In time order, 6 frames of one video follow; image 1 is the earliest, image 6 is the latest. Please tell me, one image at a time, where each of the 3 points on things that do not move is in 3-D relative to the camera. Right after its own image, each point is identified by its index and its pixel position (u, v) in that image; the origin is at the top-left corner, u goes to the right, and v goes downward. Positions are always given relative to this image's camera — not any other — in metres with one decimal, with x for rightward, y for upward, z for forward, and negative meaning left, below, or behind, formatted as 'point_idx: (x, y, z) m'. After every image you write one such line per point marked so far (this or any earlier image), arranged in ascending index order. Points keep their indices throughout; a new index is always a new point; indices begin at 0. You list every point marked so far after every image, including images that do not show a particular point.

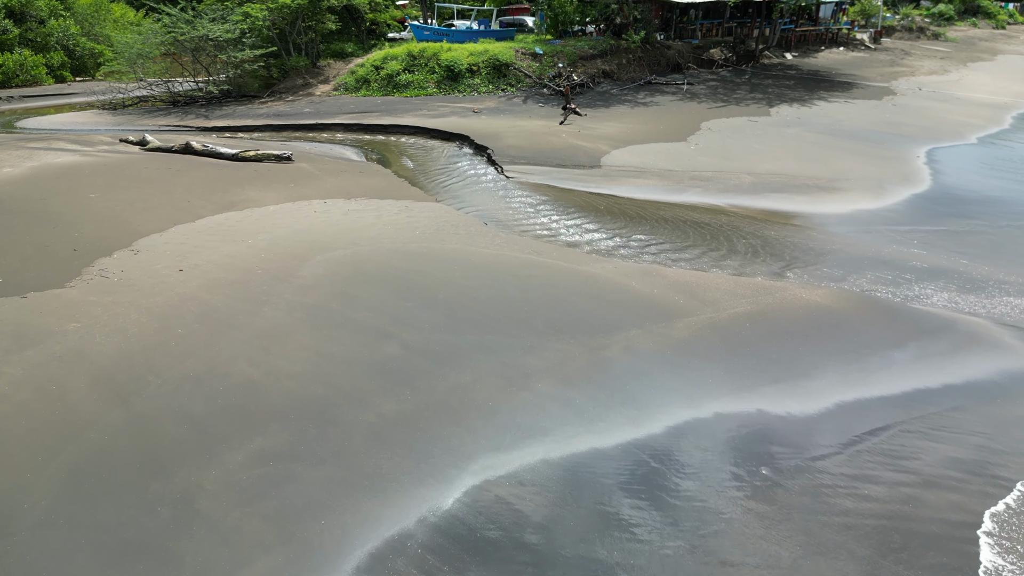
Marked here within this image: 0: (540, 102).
0: (+0.8, +5.5, +16.2) m
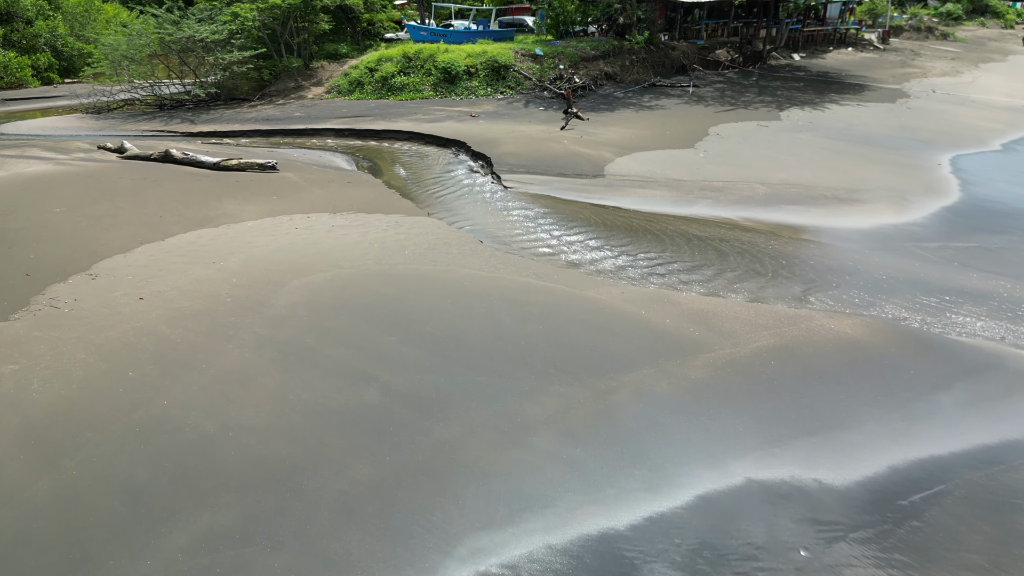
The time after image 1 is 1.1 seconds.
0: (+0.8, +5.2, +15.6) m
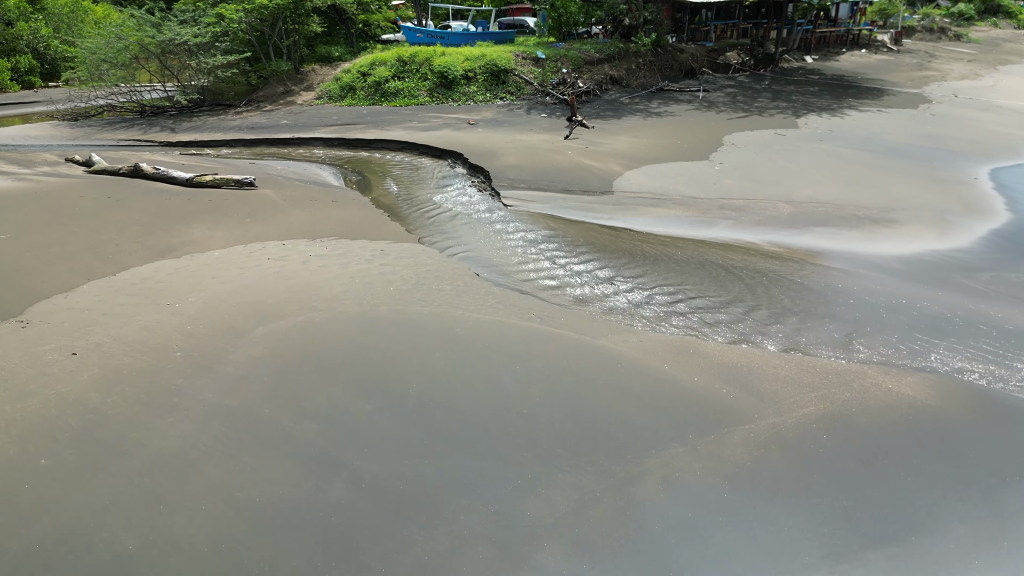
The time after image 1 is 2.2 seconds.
0: (+0.8, +4.7, +14.7) m
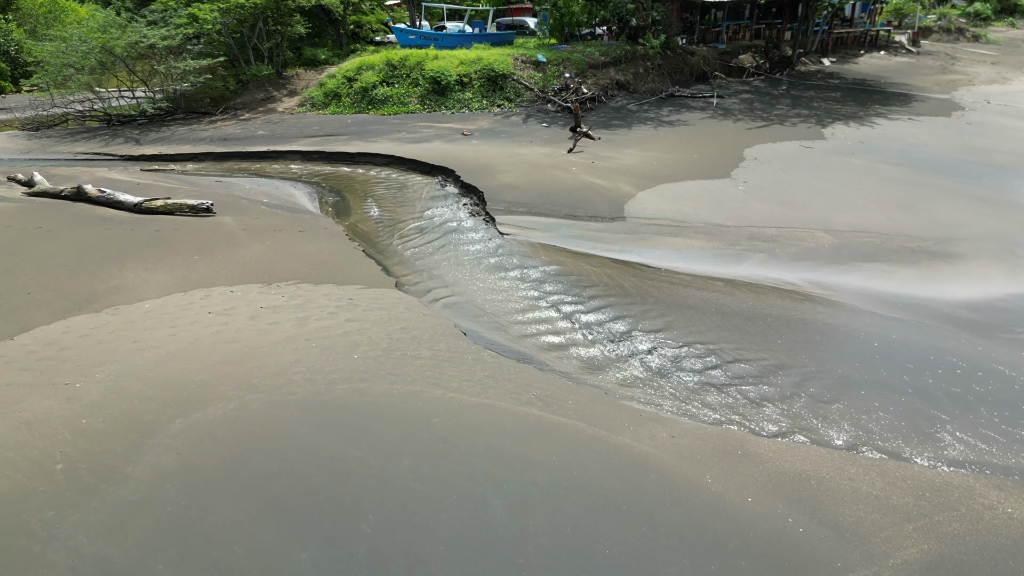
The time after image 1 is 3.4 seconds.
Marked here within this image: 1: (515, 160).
0: (+0.8, +4.1, +13.5) m
1: (+0.1, +2.5, +10.9) m
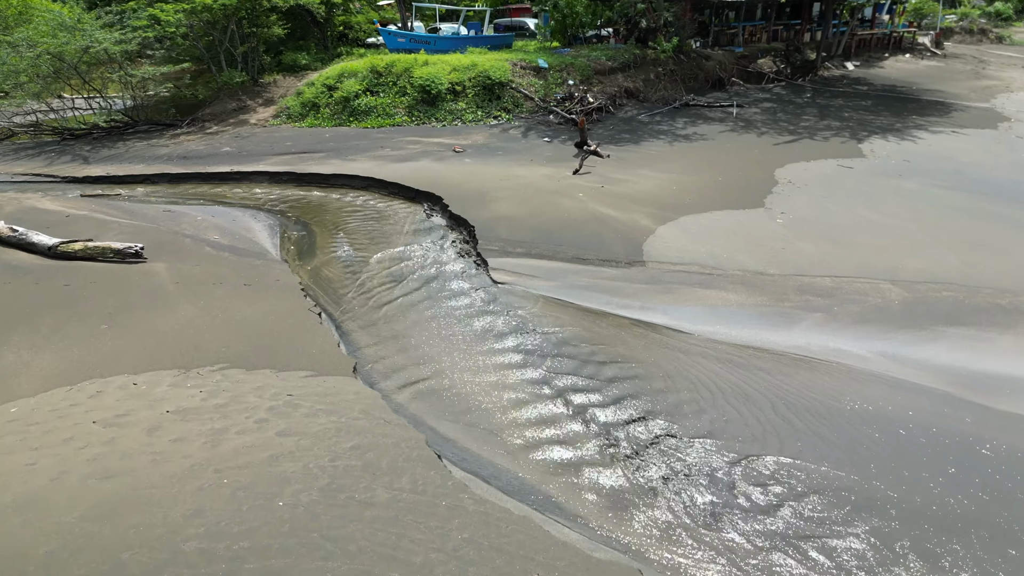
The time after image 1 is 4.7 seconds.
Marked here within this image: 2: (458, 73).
0: (+0.7, +3.3, +12.0) m
1: (0.0, +1.8, +9.4) m
2: (-1.3, +5.4, +13.7) m
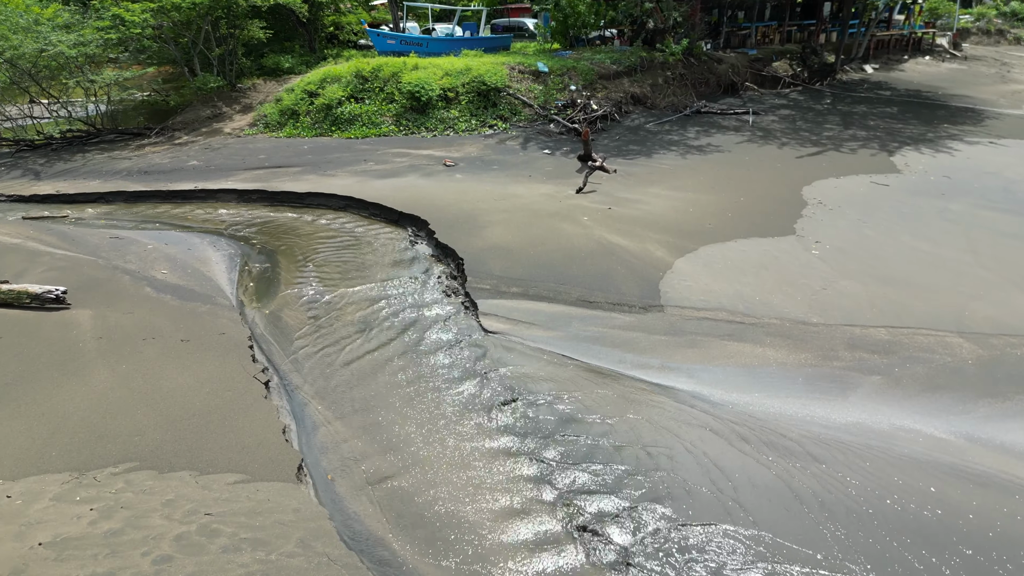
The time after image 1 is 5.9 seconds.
0: (+0.6, +2.8, +10.9) m
1: (-0.1, +1.2, +8.3) m
2: (-1.4, +4.8, +12.6) m
